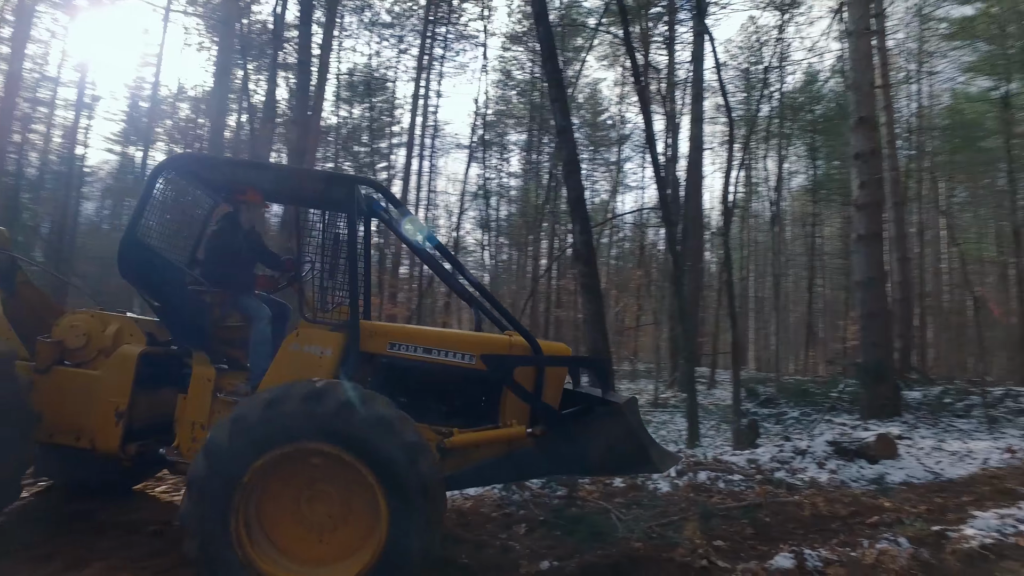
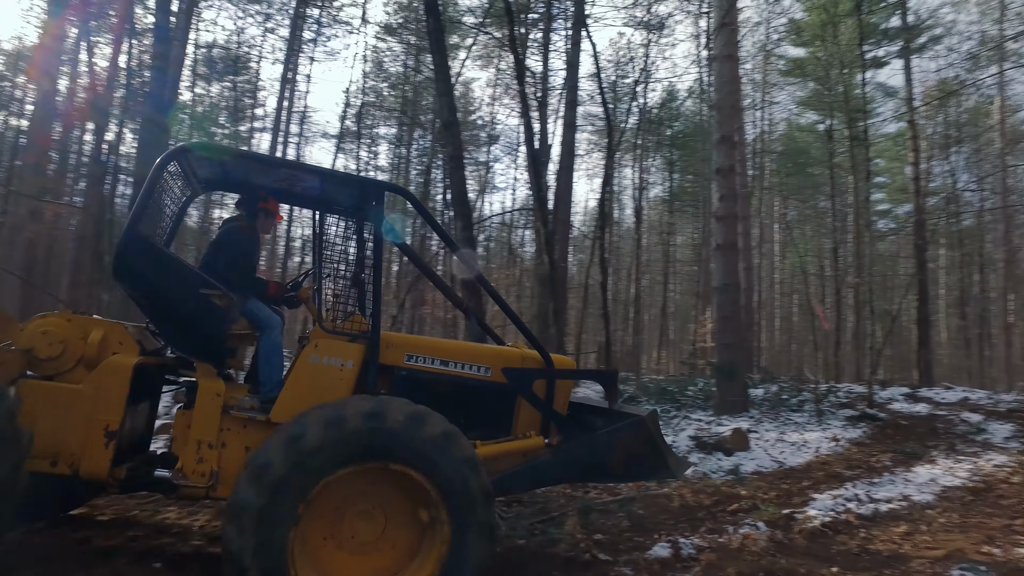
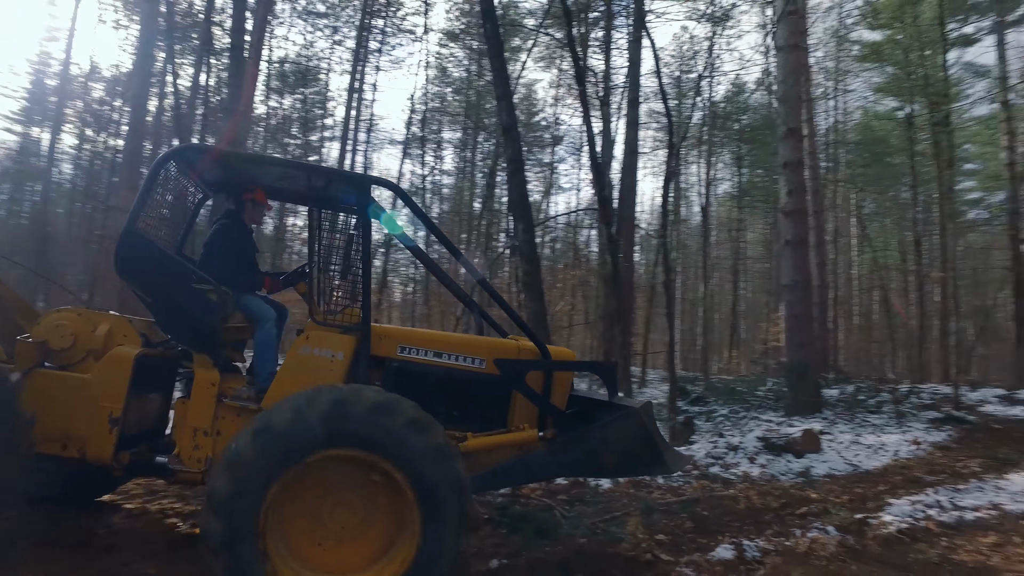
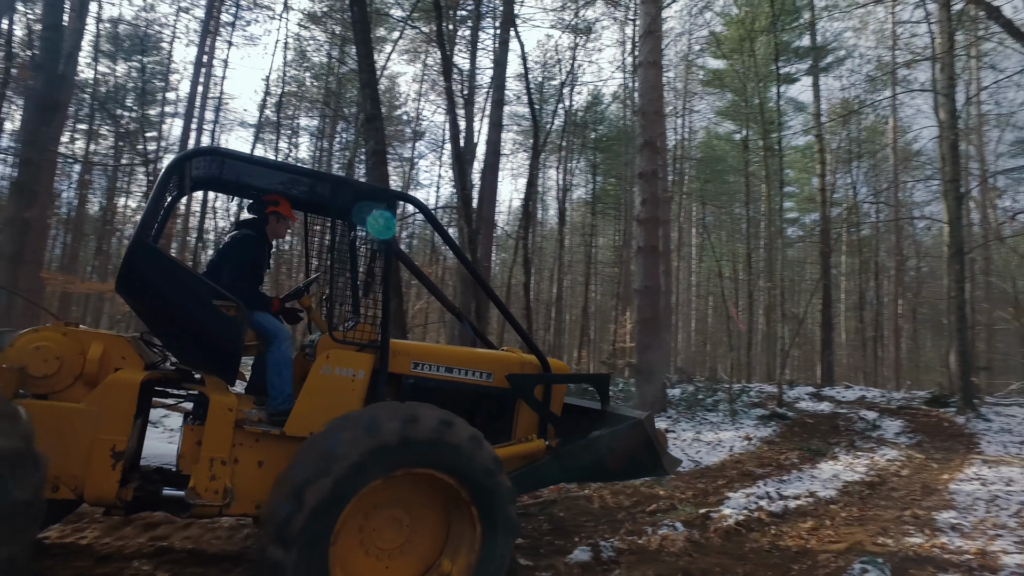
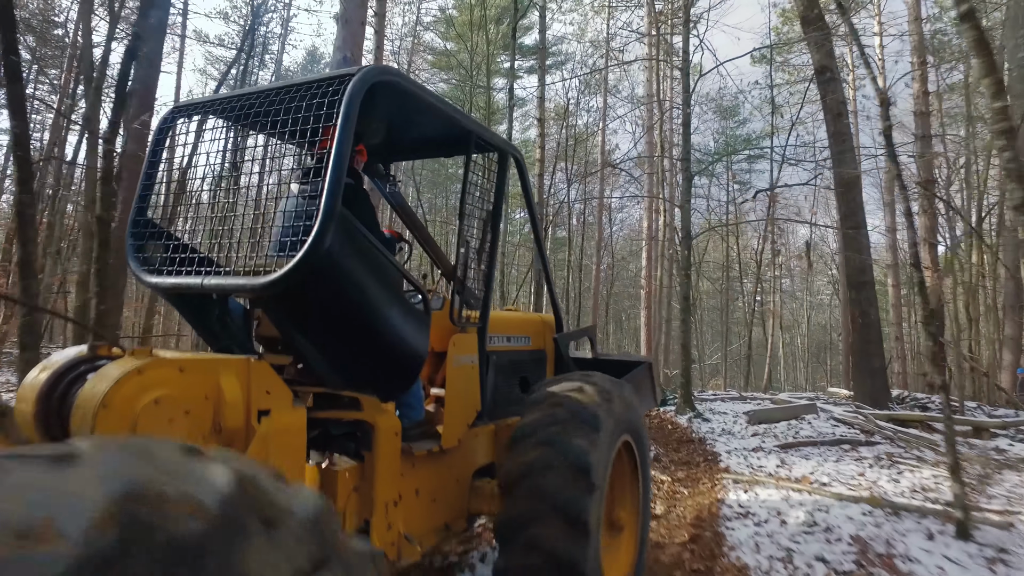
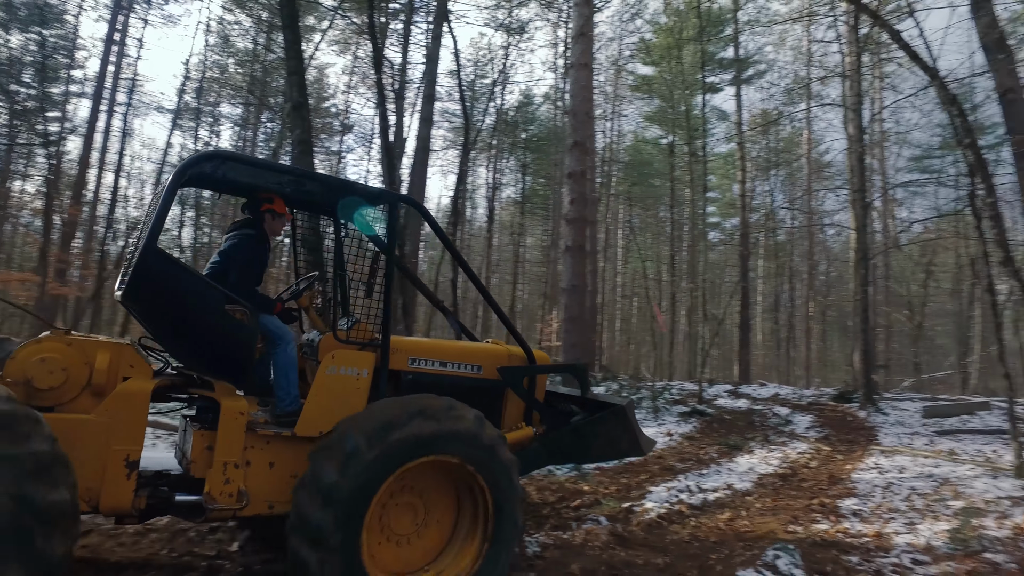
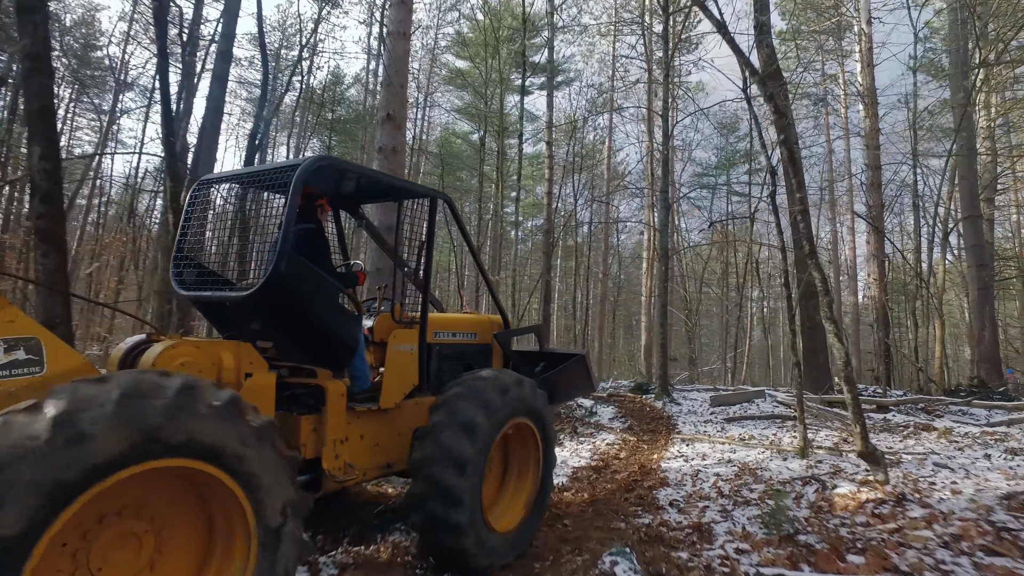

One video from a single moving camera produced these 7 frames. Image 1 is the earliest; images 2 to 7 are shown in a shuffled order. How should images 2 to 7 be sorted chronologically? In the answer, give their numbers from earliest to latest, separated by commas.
3, 2, 4, 6, 7, 5
